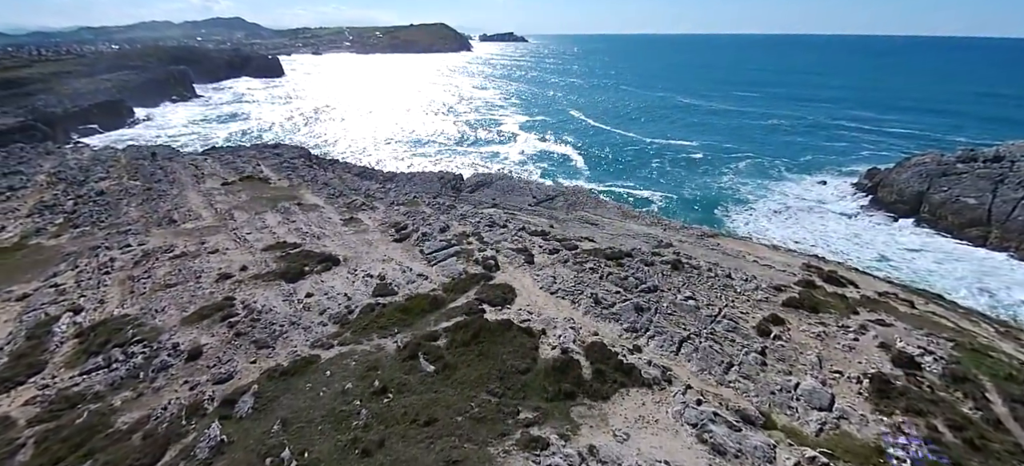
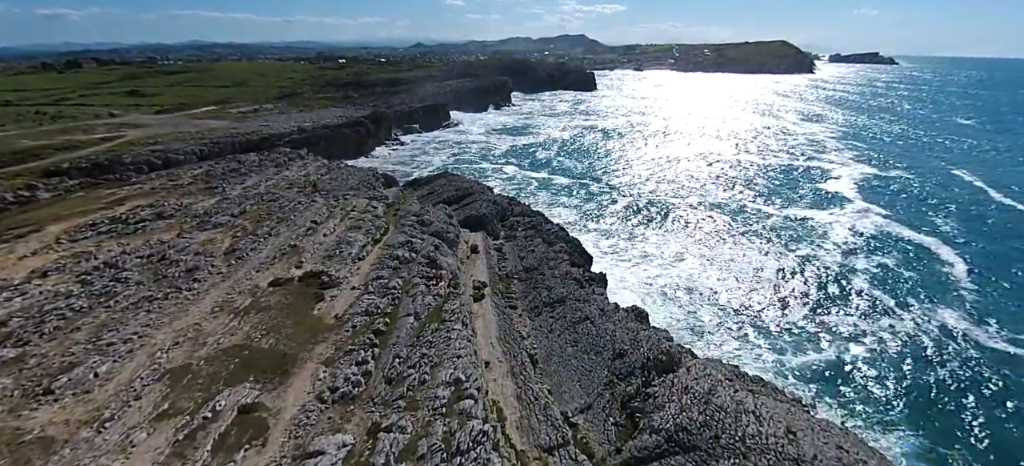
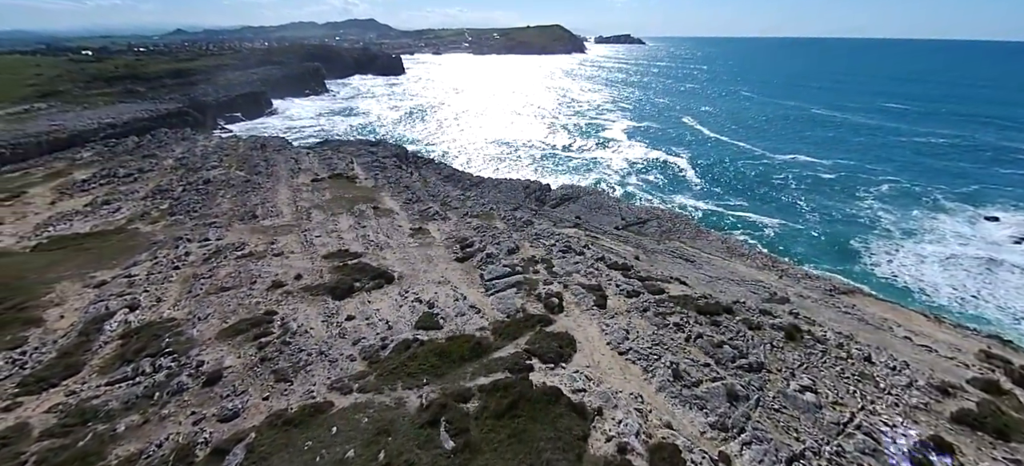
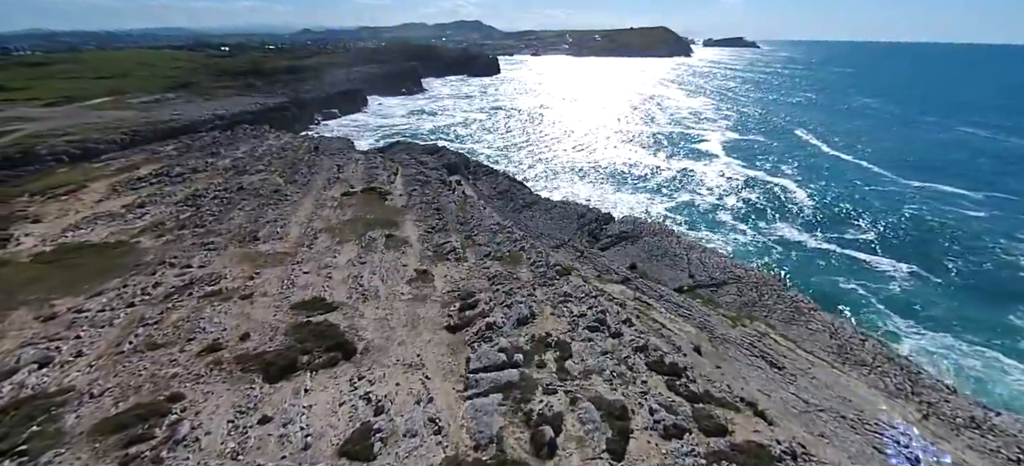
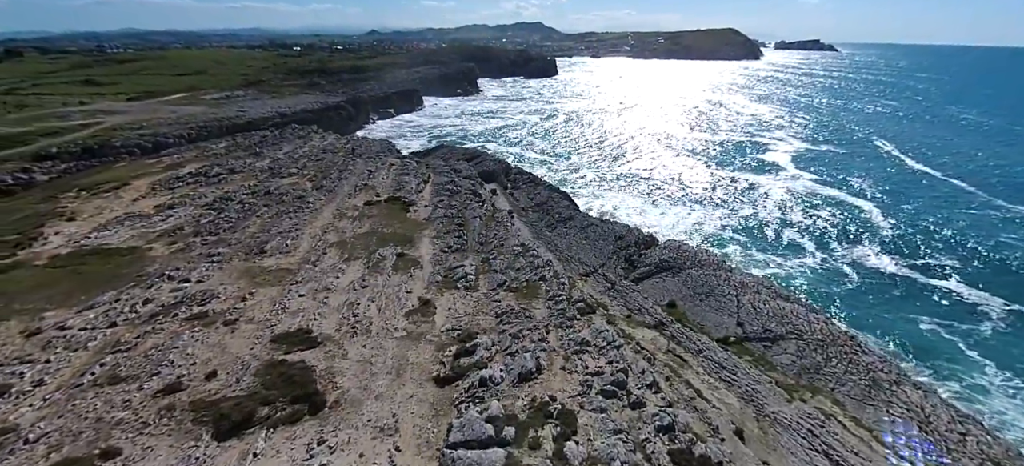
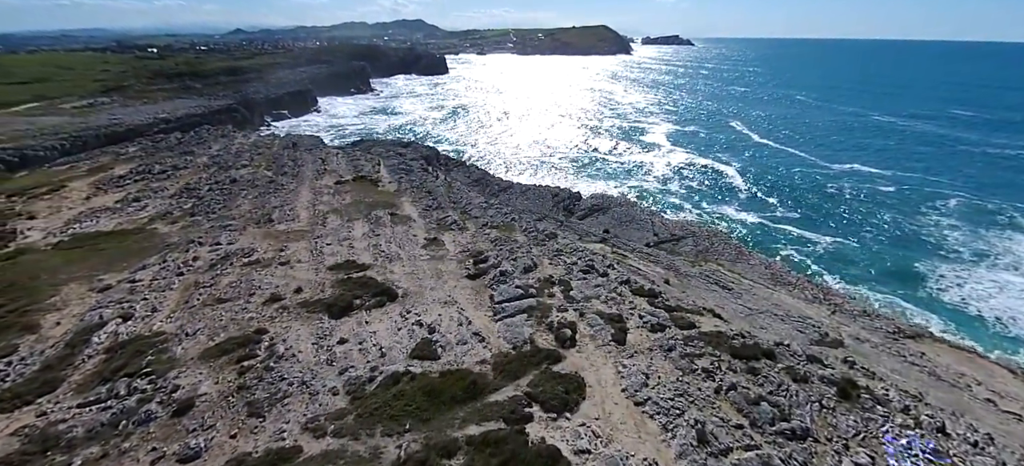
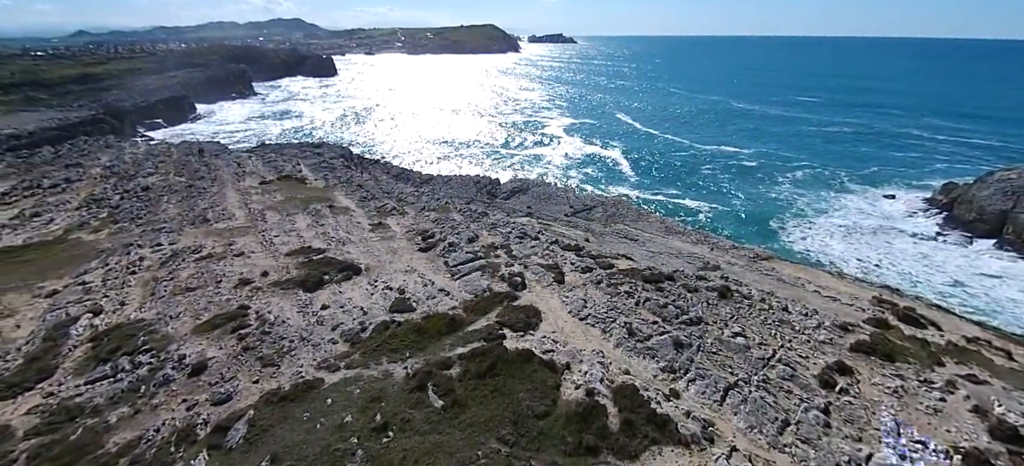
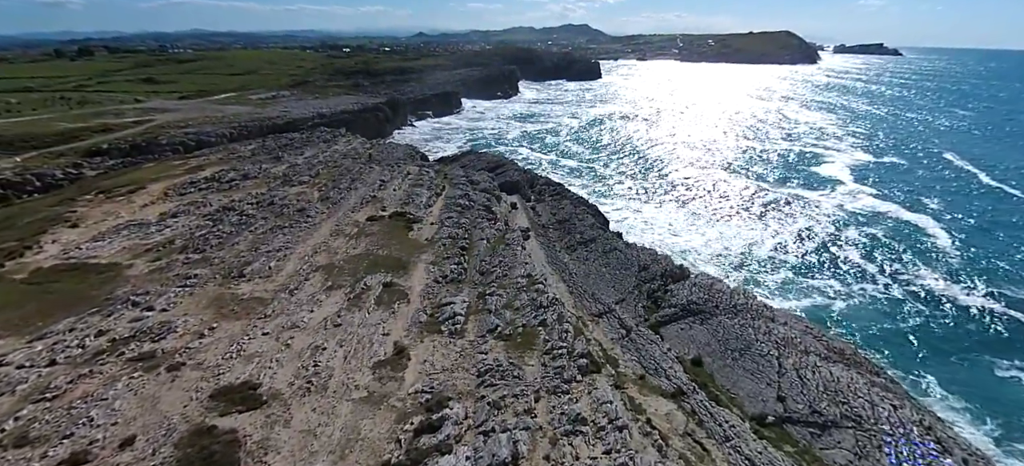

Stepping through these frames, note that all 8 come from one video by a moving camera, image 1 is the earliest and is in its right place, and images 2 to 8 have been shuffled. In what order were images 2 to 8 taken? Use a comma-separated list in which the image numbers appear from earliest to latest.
7, 3, 6, 4, 5, 8, 2
